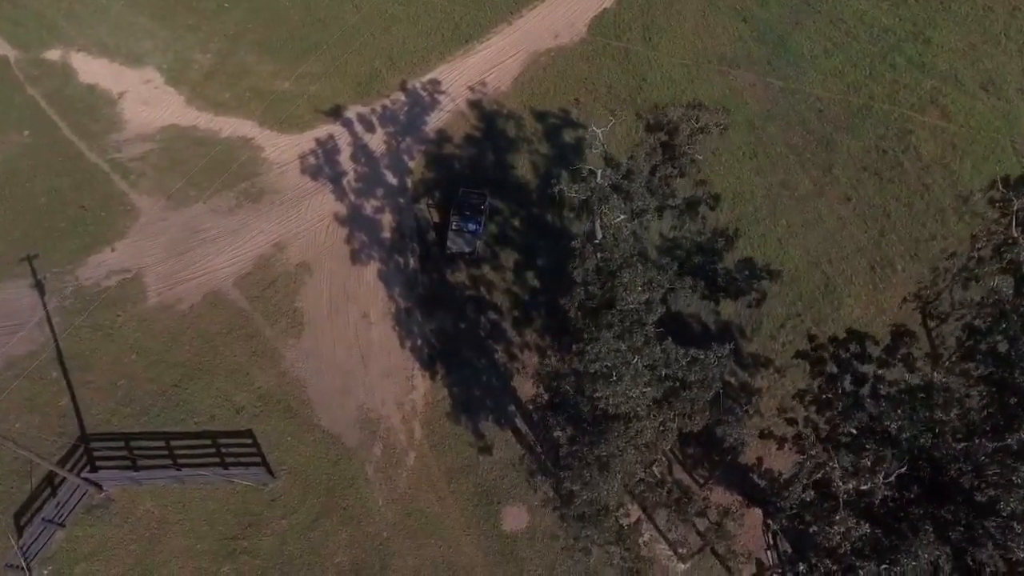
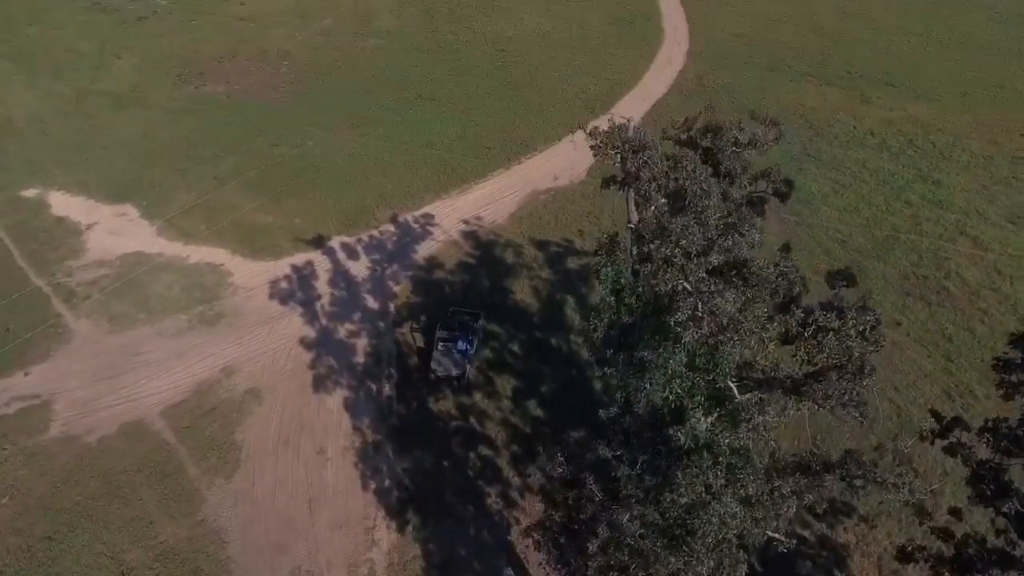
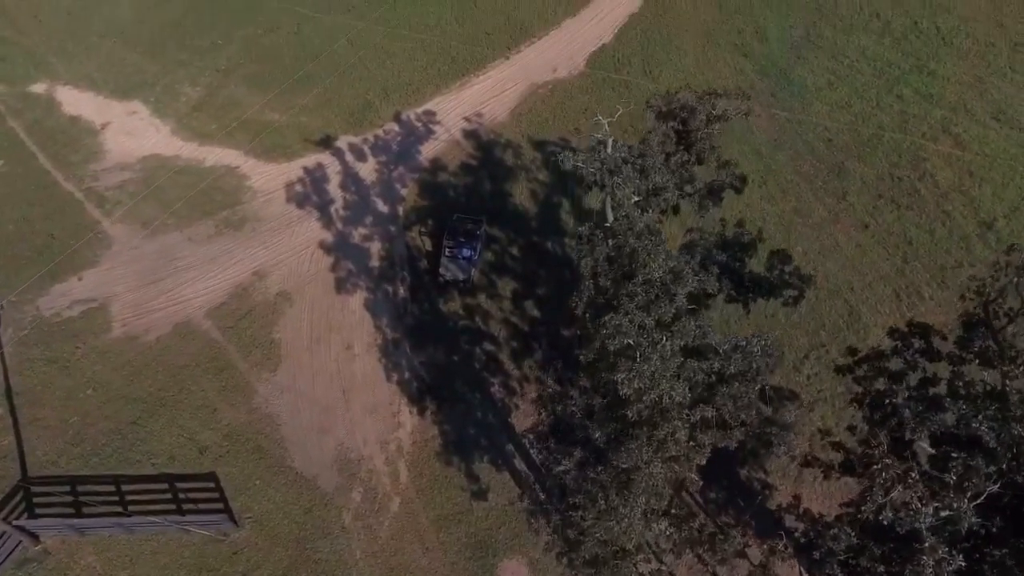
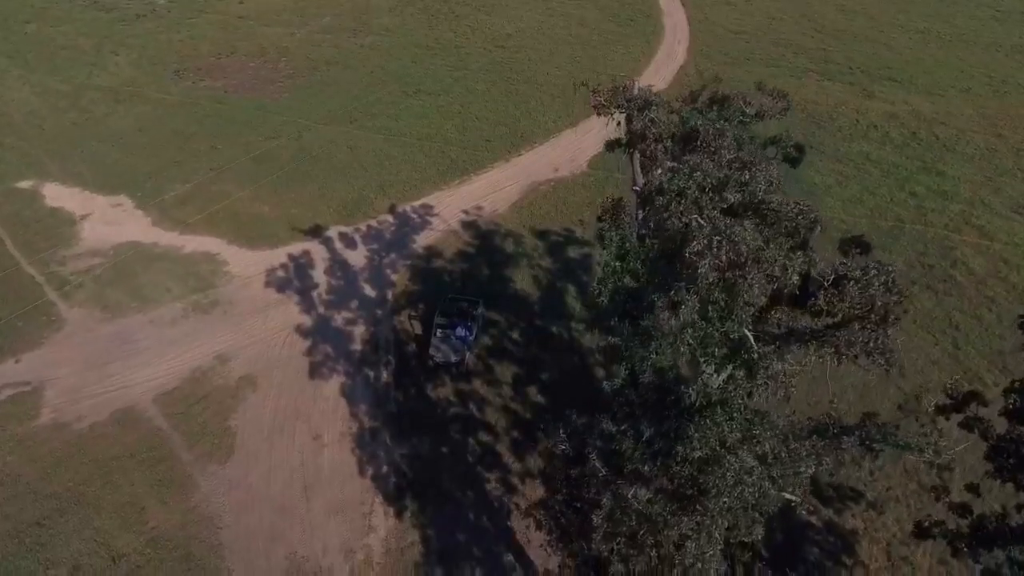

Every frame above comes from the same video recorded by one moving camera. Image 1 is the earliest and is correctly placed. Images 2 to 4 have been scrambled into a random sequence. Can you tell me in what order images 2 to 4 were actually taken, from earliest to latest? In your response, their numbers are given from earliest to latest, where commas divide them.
3, 2, 4
